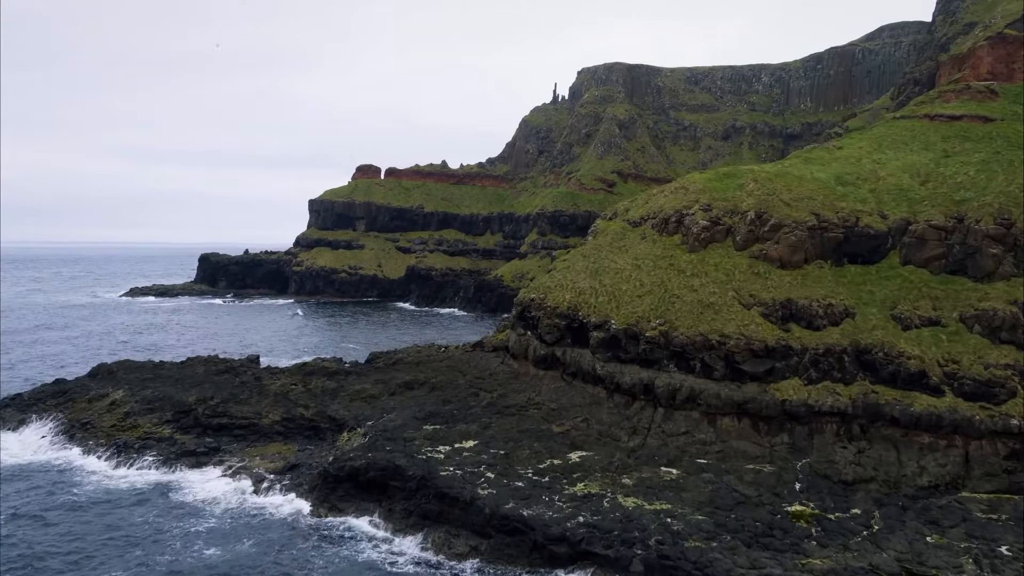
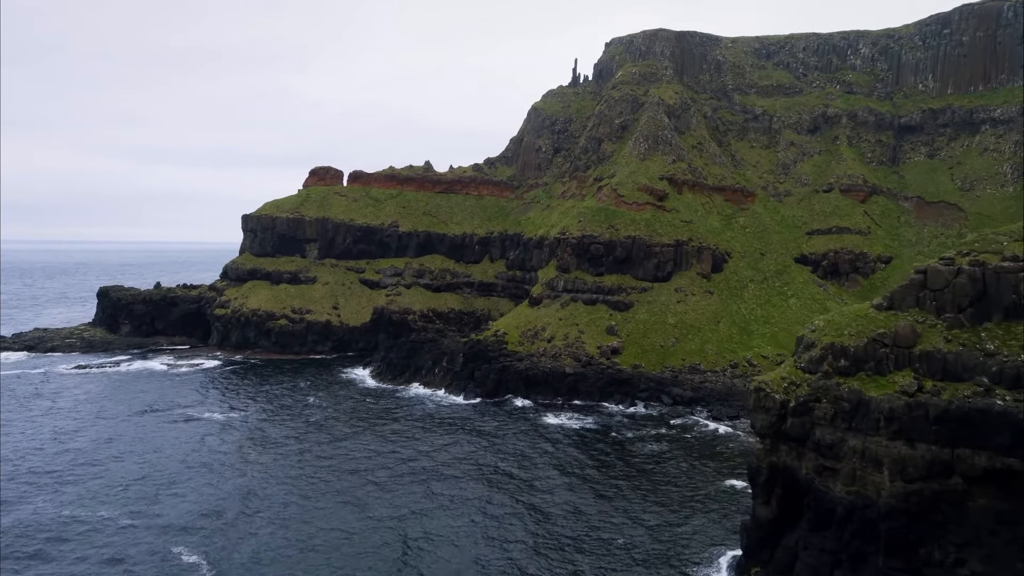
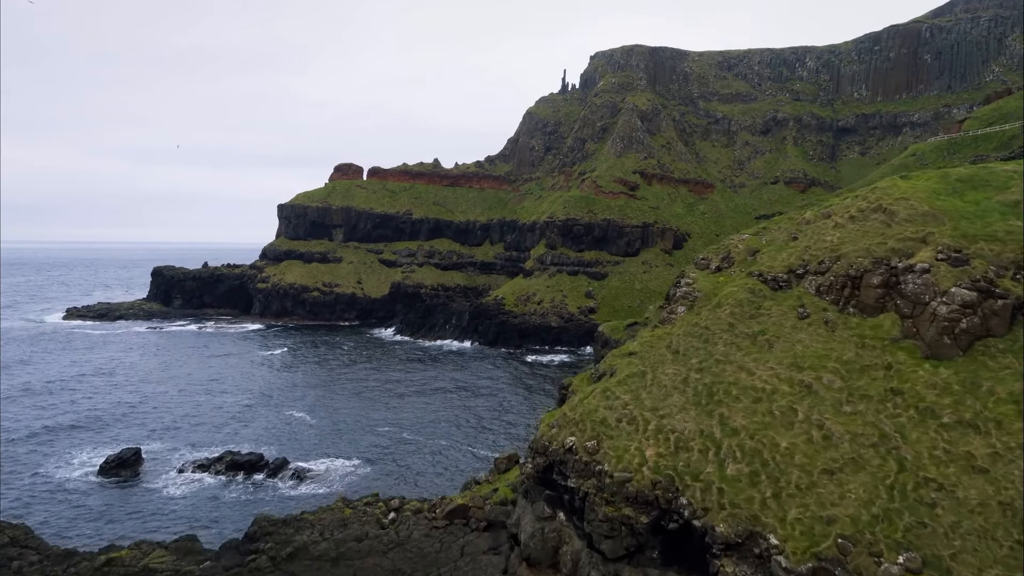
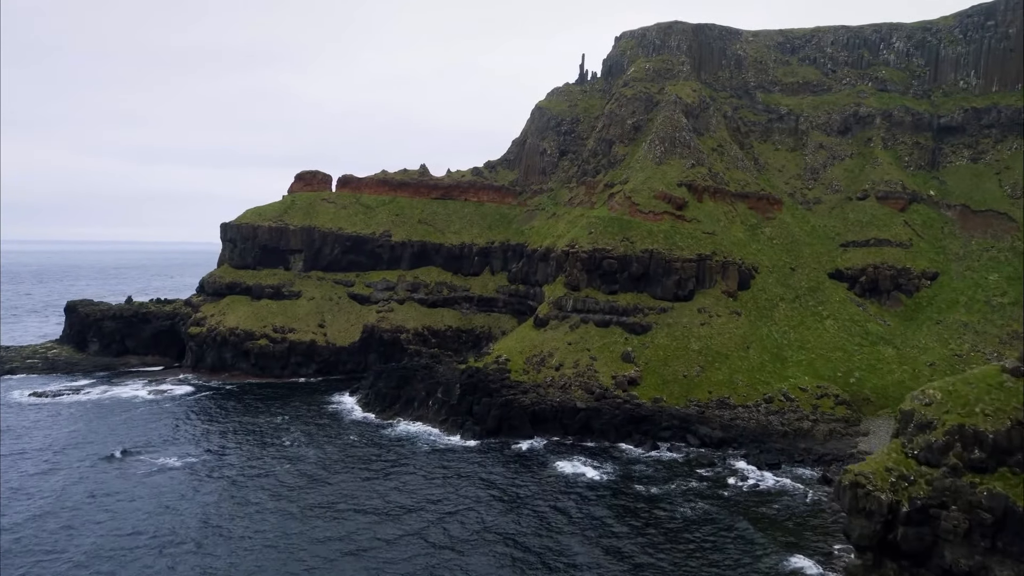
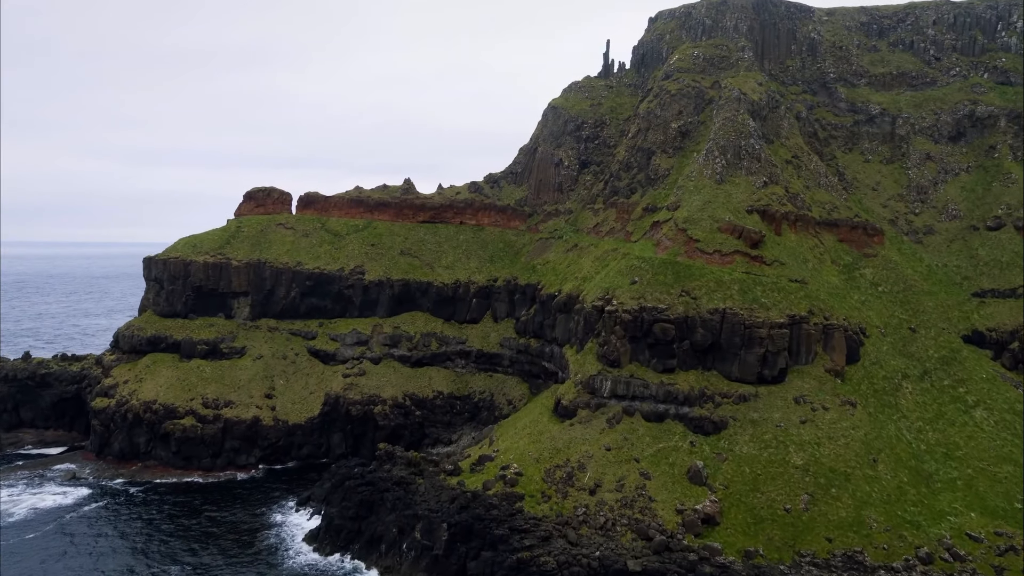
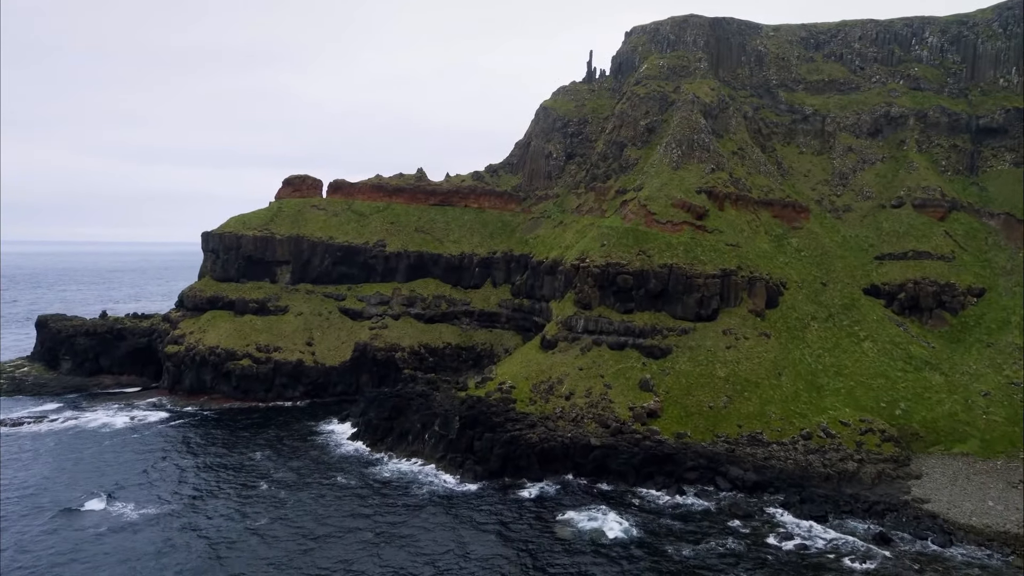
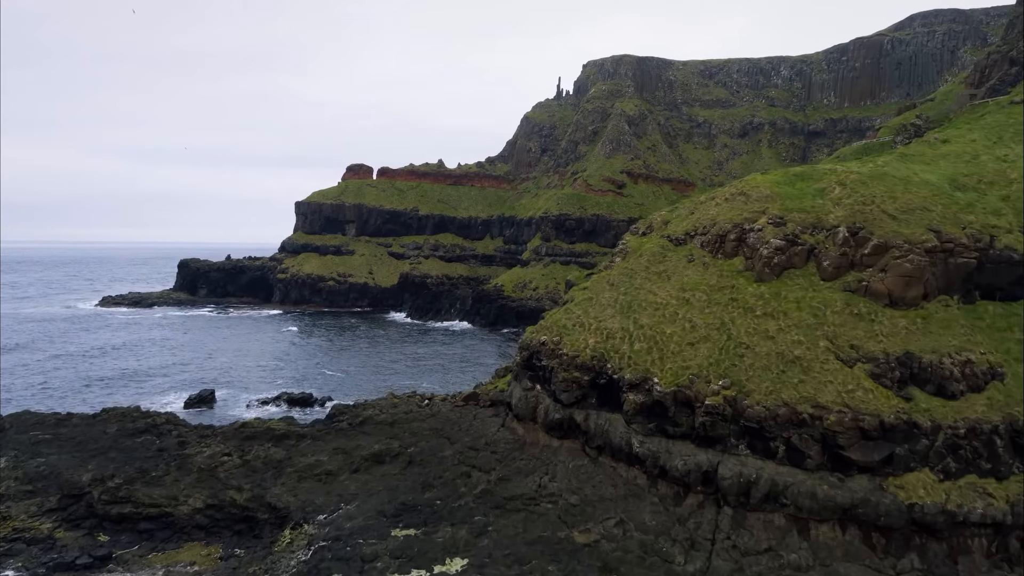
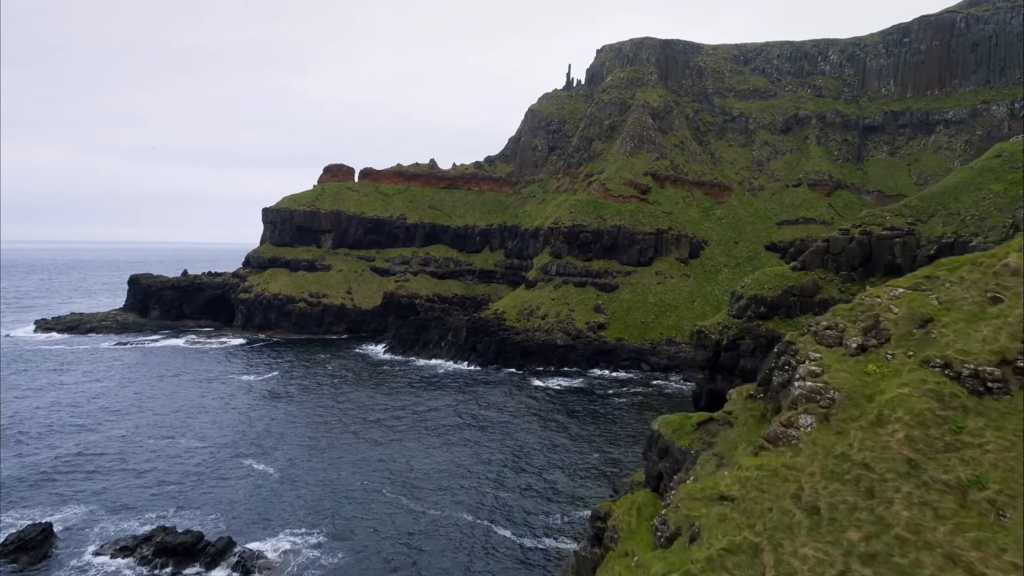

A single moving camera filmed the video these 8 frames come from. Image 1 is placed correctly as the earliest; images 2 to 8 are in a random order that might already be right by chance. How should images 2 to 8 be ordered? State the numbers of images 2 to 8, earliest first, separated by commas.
7, 3, 8, 2, 4, 6, 5
